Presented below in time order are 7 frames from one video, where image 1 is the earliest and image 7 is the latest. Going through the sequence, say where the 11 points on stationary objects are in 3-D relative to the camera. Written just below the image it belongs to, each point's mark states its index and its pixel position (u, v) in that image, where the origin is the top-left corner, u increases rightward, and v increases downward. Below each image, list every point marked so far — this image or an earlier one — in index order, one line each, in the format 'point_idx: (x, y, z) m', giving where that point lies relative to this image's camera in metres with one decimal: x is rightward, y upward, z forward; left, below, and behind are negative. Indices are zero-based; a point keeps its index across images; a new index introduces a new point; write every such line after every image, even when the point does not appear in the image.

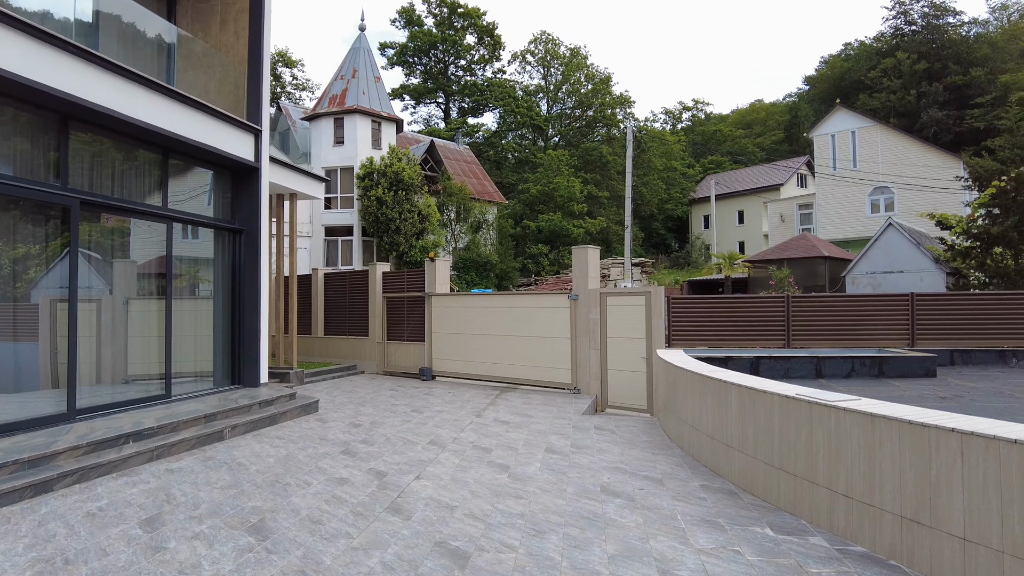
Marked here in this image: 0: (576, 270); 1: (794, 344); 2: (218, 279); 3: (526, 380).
0: (+1.0, +0.3, +9.8) m
1: (+3.9, -0.8, +9.0) m
2: (-3.7, +0.1, +8.2) m
3: (+0.2, -1.5, +10.4) m
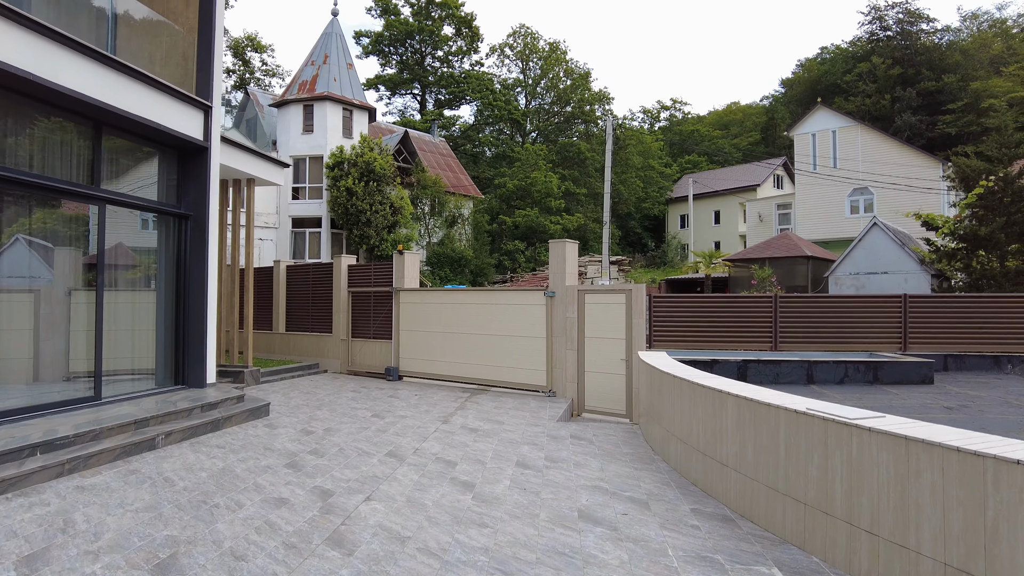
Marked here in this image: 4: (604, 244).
0: (+0.6, +0.3, +9.2) m
1: (+3.5, -0.8, +8.5) m
2: (-4.0, +0.2, +7.5) m
3: (-0.2, -1.5, +9.8) m
4: (+2.8, +1.4, +19.5) m
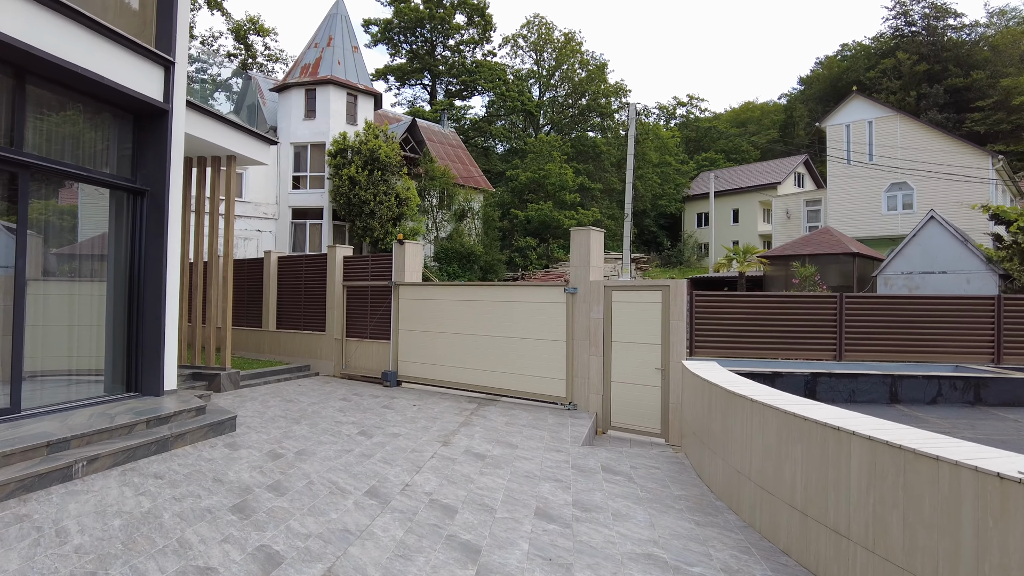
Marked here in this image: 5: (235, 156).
0: (+0.8, +0.4, +7.9) m
1: (+3.7, -0.7, +7.2) m
2: (-3.9, +0.3, +6.3) m
3: (-0.1, -1.4, +8.6) m
4: (+3.1, +1.4, +18.2) m
5: (-3.9, +1.9, +9.1) m
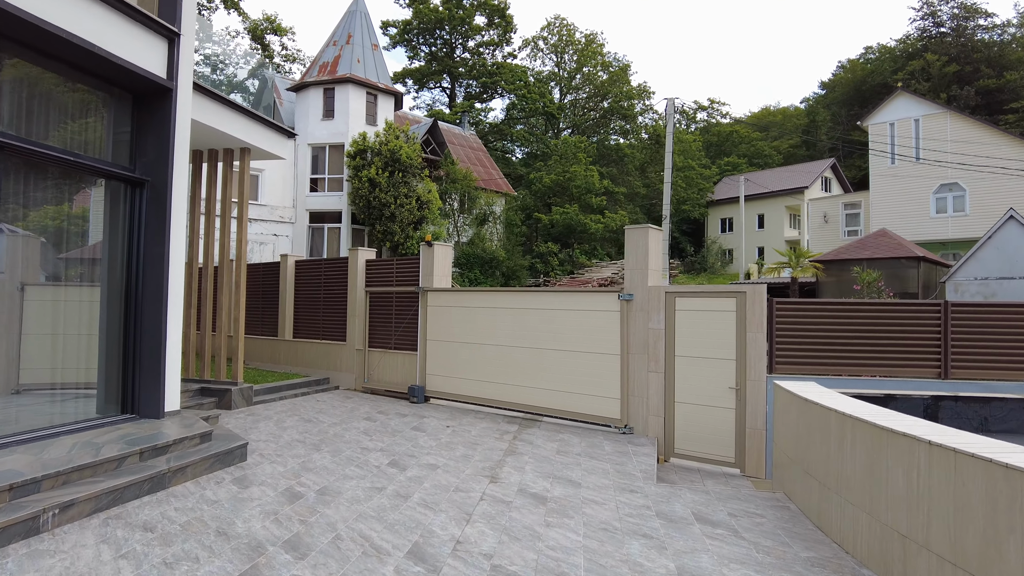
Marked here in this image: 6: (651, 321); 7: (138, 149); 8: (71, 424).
0: (+1.3, +0.3, +7.0) m
1: (+4.2, -0.8, +6.1) m
2: (-3.4, +0.3, +5.4) m
3: (+0.5, -1.5, +7.6) m
4: (+3.9, +1.2, +17.2) m
5: (-3.3, +1.8, +8.3) m
6: (+1.5, -0.3, +6.8) m
7: (-3.3, +1.2, +5.7) m
8: (-3.4, -1.1, +5.0) m
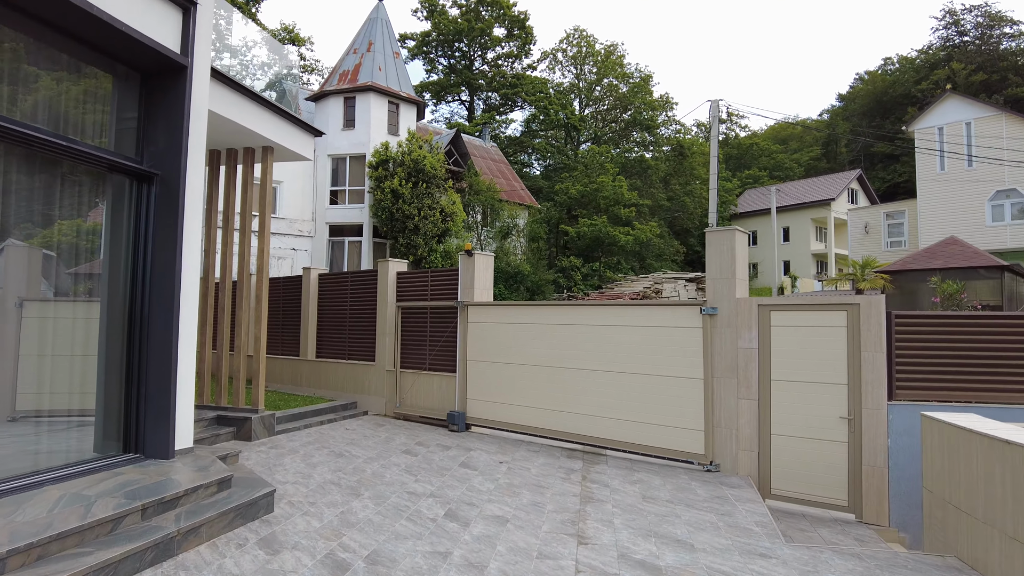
0: (+1.9, +0.2, +6.0) m
1: (+4.8, -0.9, +5.1) m
2: (-2.8, +0.2, +4.5) m
3: (+1.1, -1.6, +6.6) m
4: (+4.6, +0.9, +16.2) m
5: (-2.7, +1.6, +7.4) m
6: (+2.0, -0.4, +5.8) m
7: (-2.7, +1.1, +4.9) m
8: (-2.9, -1.1, +4.1) m
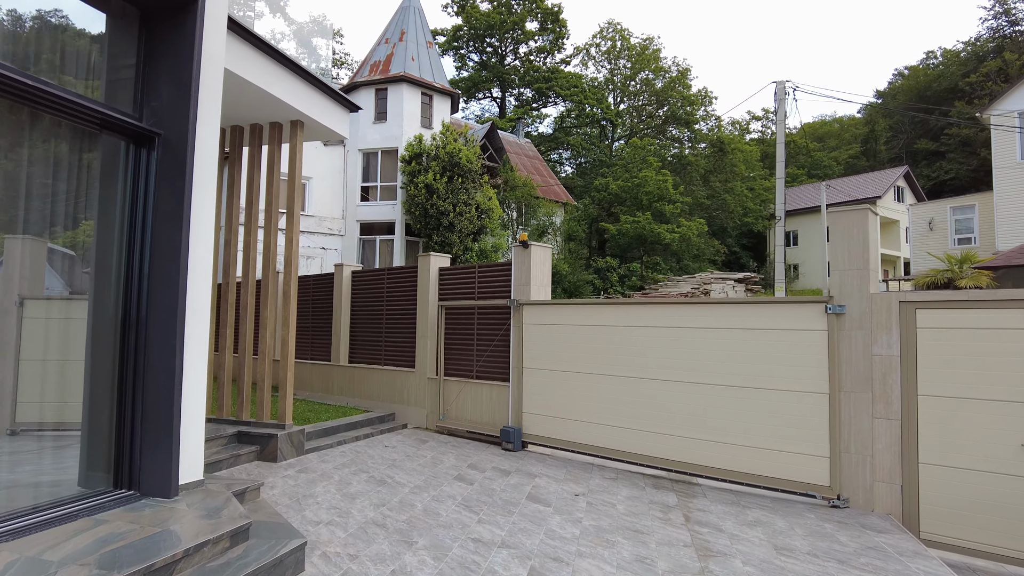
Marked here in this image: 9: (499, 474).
0: (+2.4, +0.2, +4.9) m
1: (+5.3, -0.8, +3.8) m
2: (-2.3, +0.2, +3.6) m
3: (+1.7, -1.5, +5.5) m
4: (+5.6, +0.9, +14.9) m
5: (-2.1, +1.7, +6.5) m
6: (+2.6, -0.4, +4.7) m
7: (-2.2, +1.2, +3.9) m
8: (-2.3, -1.1, +3.1) m
9: (-0.1, -1.6, +5.5) m
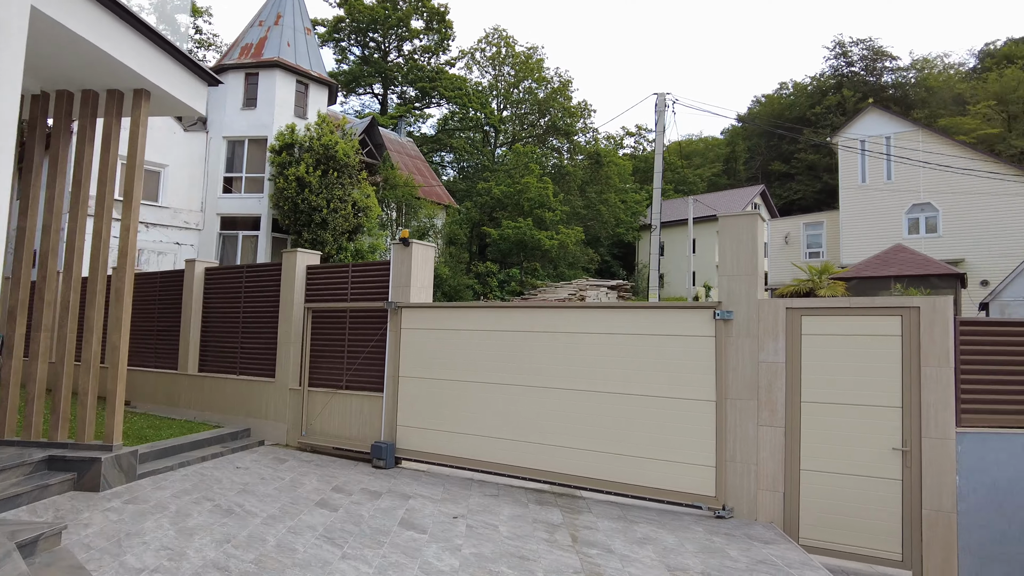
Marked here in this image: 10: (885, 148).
0: (+1.6, +0.2, +4.8) m
1: (+4.6, -0.9, +4.3) m
2: (-2.9, +0.3, +2.7) m
3: (+0.7, -1.6, +5.3) m
4: (+2.9, +0.7, +15.3) m
5: (-3.2, +1.7, +5.5) m
6: (+1.8, -0.4, +4.6) m
7: (-2.8, +1.2, +3.0) m
8: (-2.8, -1.0, +2.2) m
9: (-1.1, -1.6, +5.0) m
10: (+10.8, +3.9, +18.9) m
